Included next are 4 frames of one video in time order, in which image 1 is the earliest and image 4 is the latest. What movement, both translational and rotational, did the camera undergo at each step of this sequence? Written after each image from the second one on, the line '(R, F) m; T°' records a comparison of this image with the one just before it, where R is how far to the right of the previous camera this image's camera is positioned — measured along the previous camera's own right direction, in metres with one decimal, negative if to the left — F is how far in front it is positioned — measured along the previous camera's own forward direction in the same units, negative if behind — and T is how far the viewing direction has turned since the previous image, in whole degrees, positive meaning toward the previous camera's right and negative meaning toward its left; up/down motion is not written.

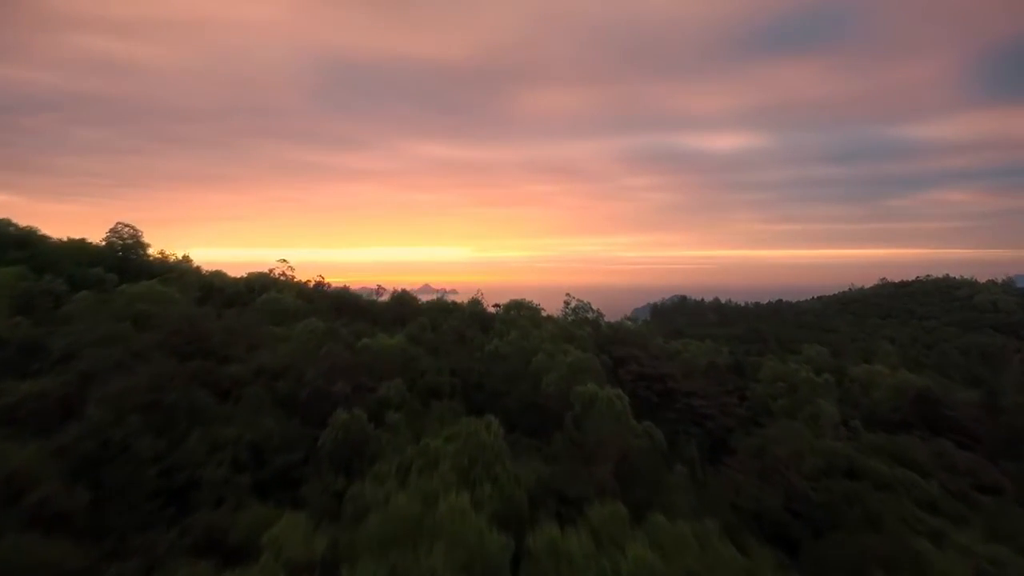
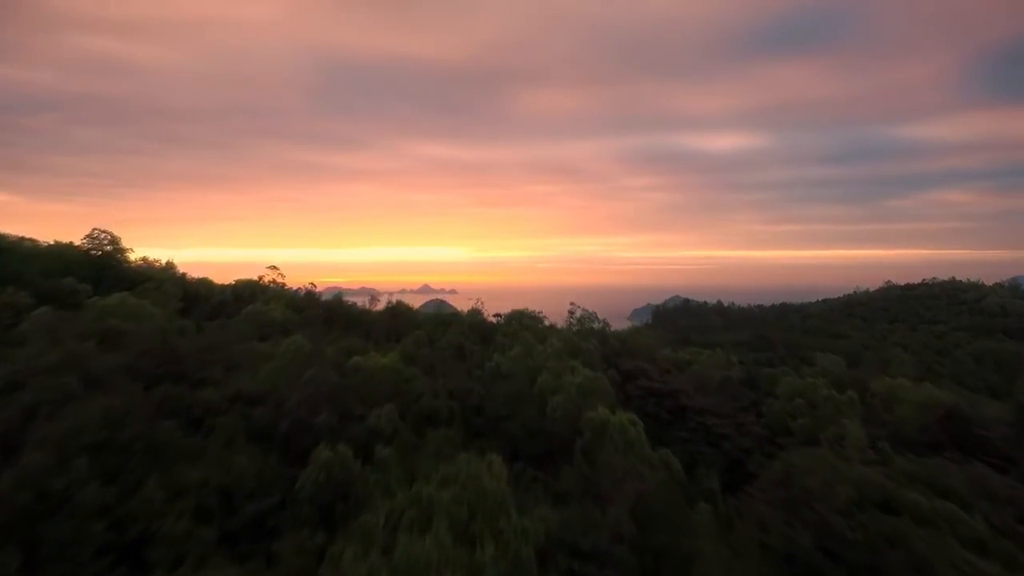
(-0.1, +0.9) m; 0°
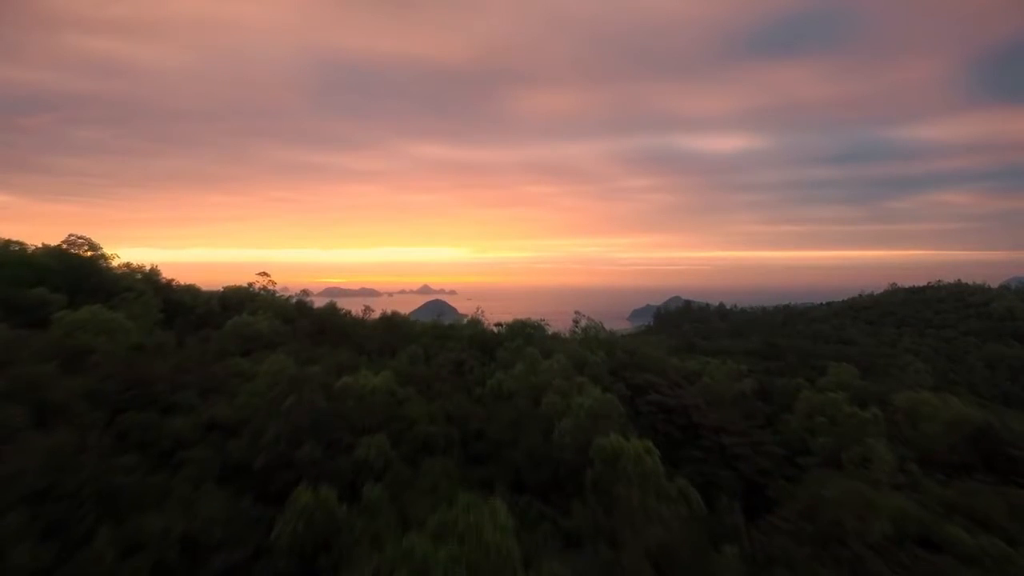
(-0.1, +0.8) m; 0°
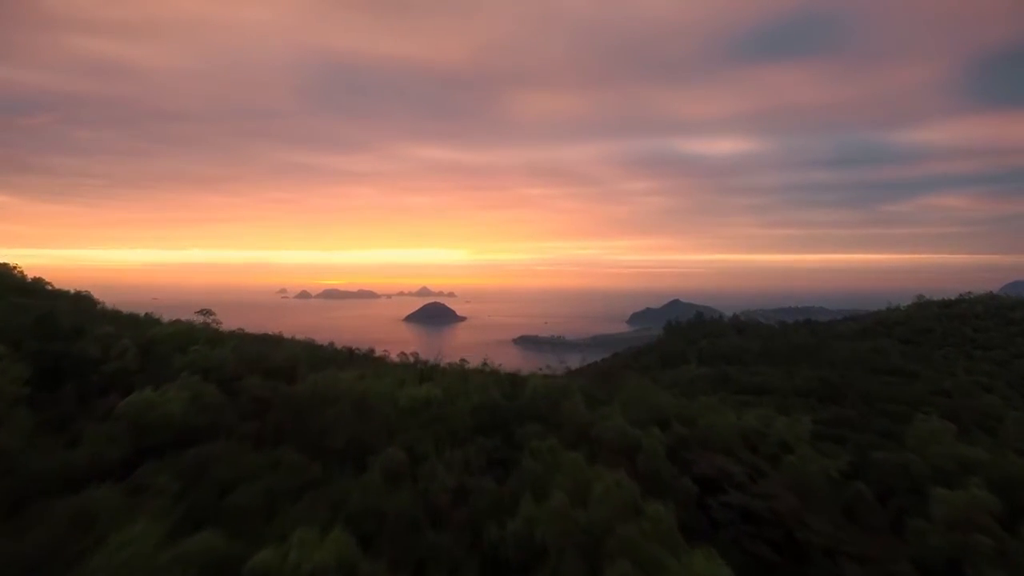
(-0.6, +3.8) m; 0°
